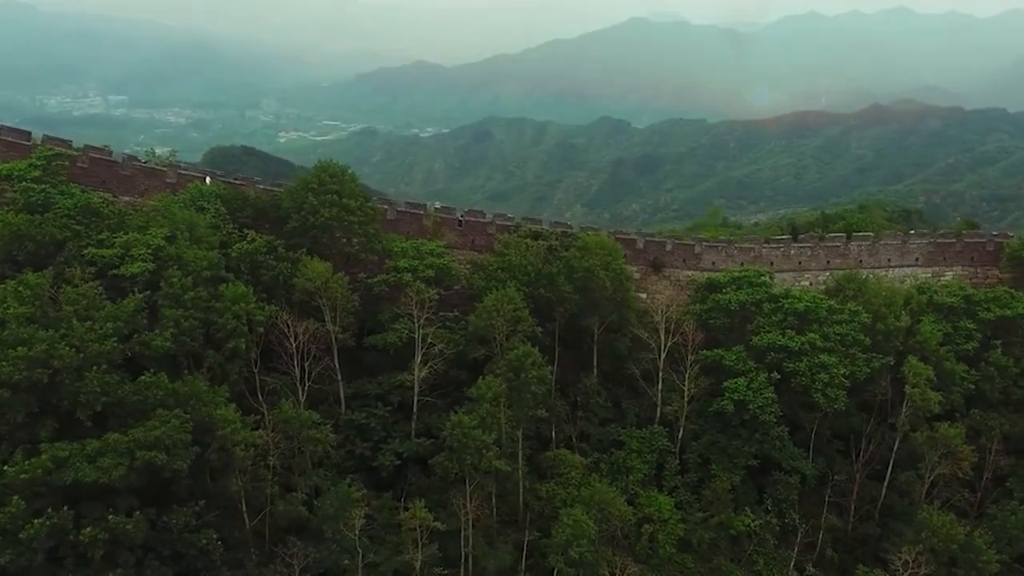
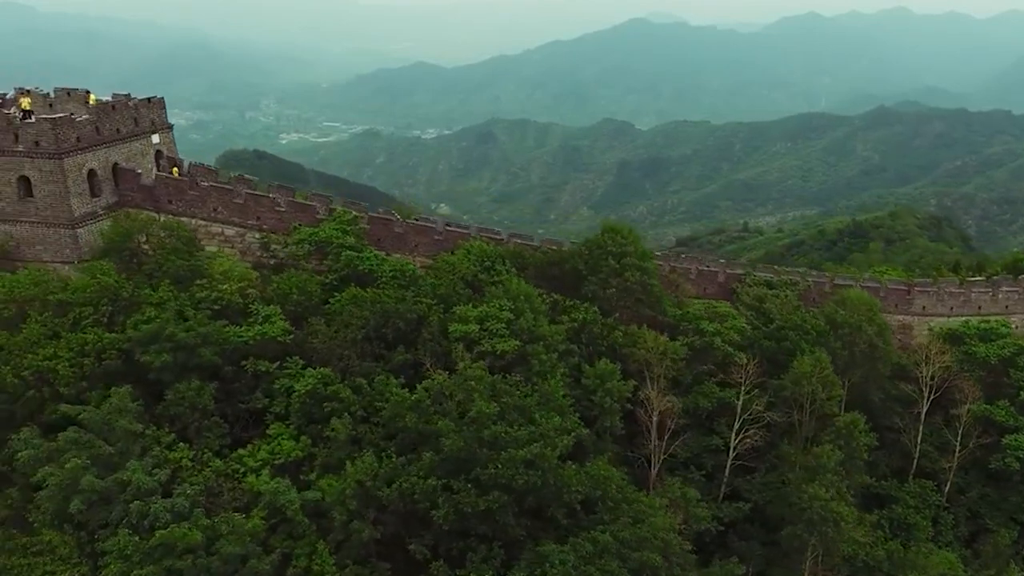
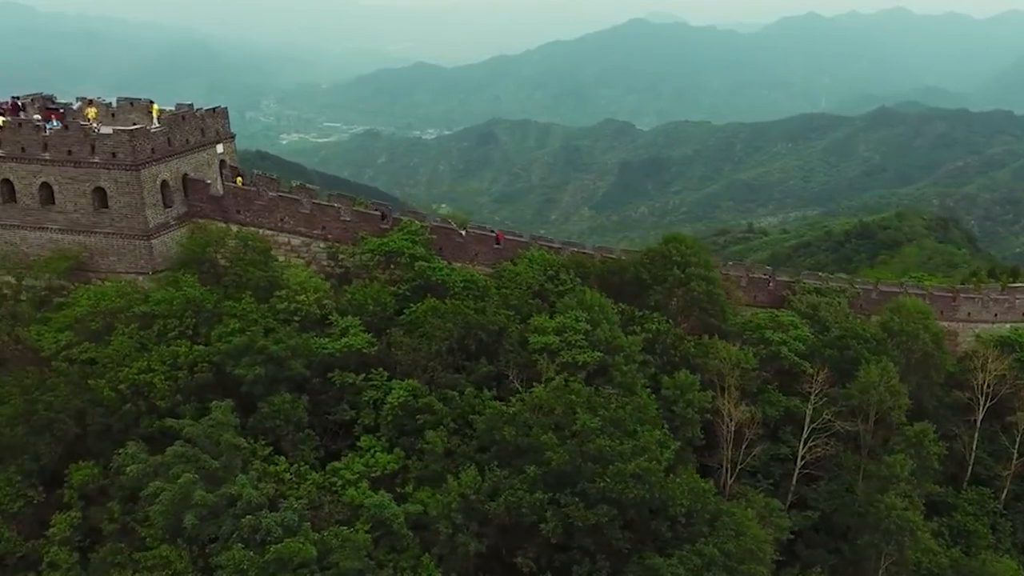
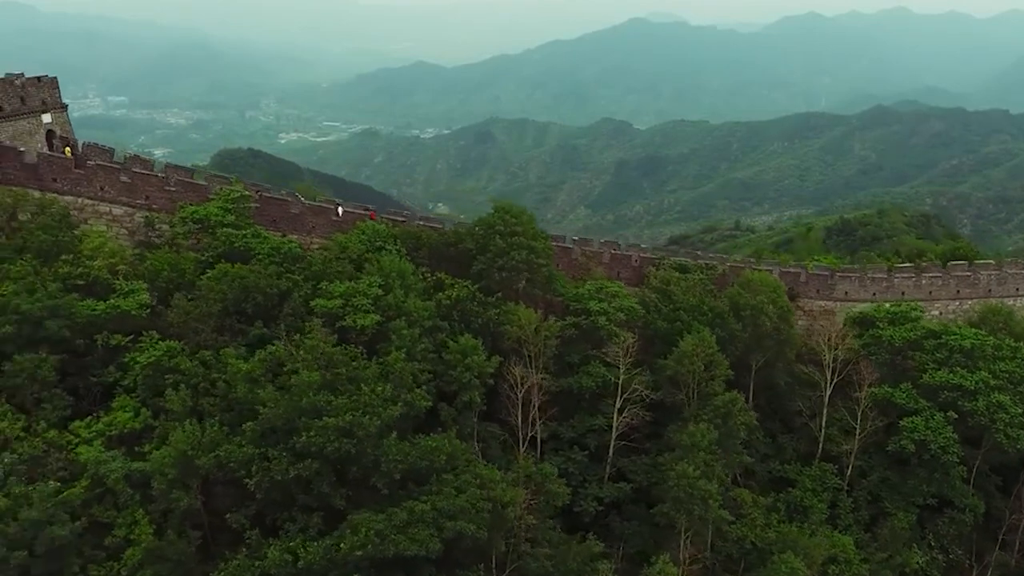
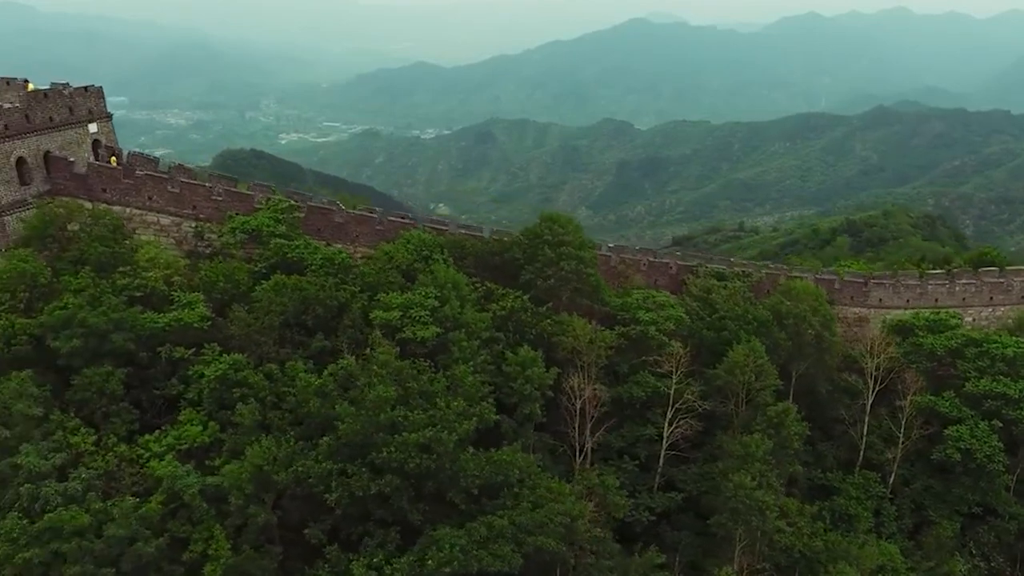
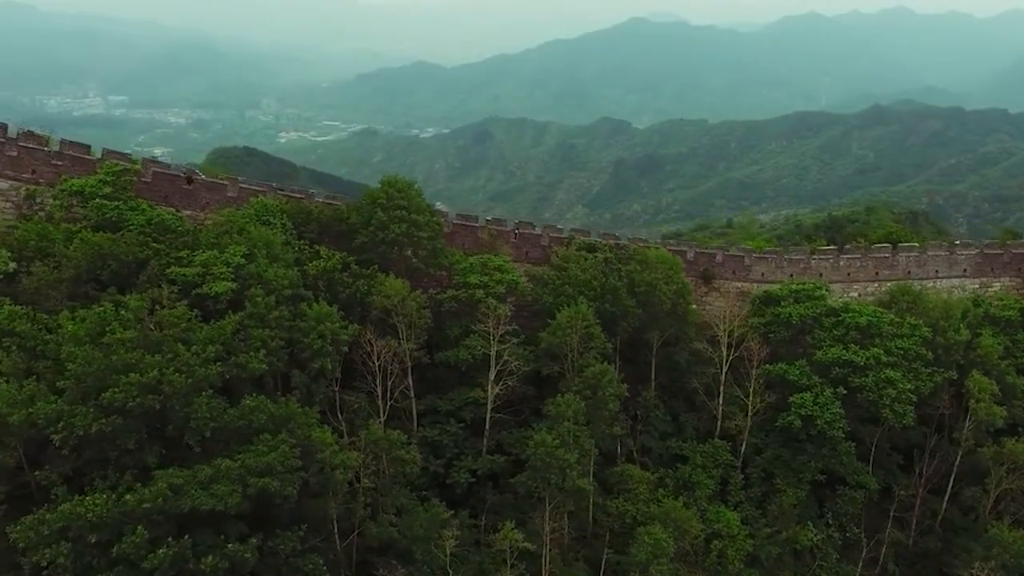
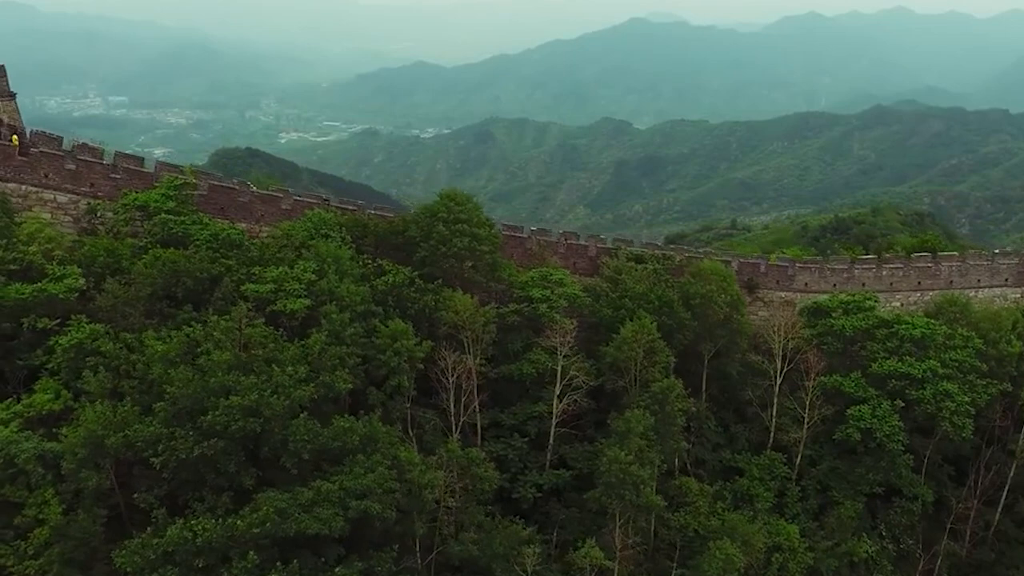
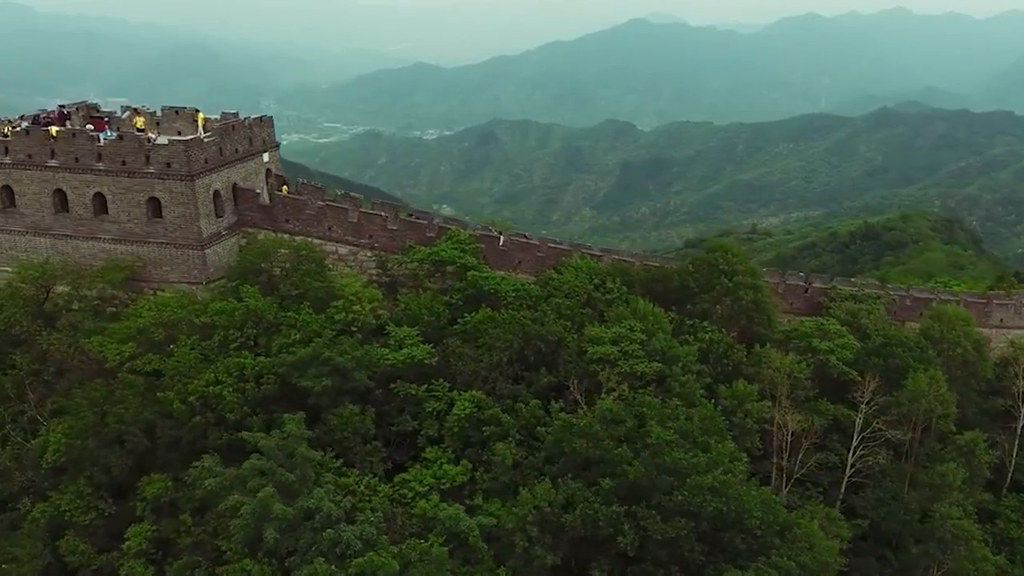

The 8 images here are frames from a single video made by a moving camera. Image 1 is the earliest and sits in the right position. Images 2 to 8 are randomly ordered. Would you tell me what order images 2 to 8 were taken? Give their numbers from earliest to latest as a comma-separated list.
6, 7, 4, 5, 2, 3, 8
